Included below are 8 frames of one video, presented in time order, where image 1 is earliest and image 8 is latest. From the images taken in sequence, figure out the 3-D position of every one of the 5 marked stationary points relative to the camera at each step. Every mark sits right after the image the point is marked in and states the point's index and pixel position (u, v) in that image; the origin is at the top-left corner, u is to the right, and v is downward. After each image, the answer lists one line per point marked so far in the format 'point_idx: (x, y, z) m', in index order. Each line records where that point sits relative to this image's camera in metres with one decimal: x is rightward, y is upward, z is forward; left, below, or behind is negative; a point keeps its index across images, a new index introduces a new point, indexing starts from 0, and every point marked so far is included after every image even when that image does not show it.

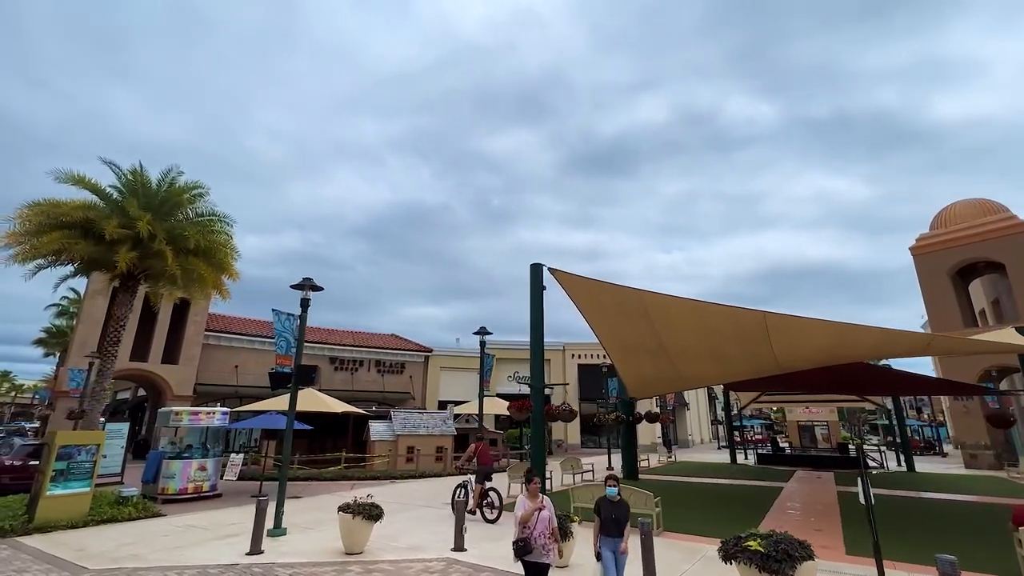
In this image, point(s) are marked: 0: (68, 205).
0: (-11.3, +2.2, +11.9) m
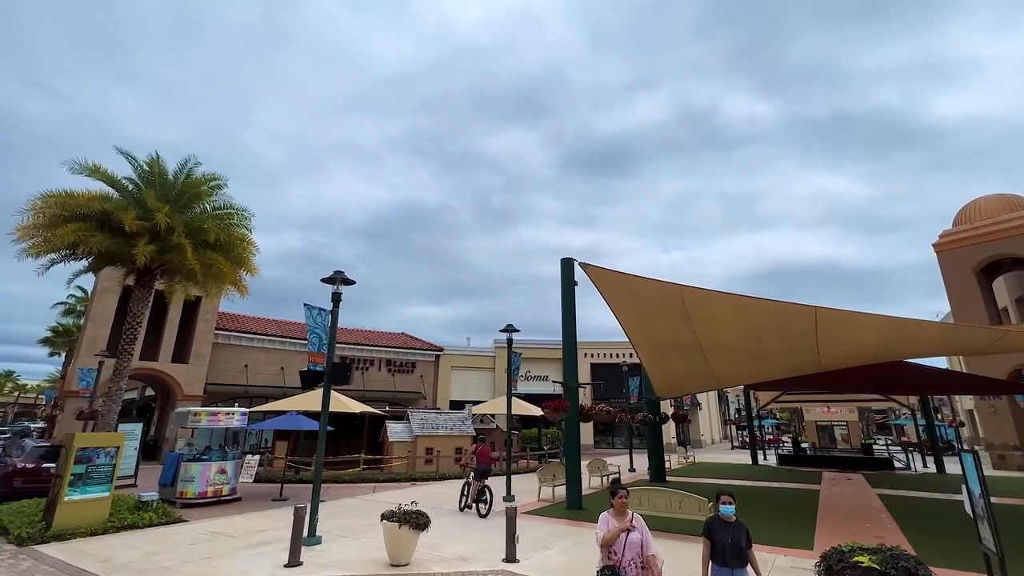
0: (-10.4, +2.3, +11.4) m
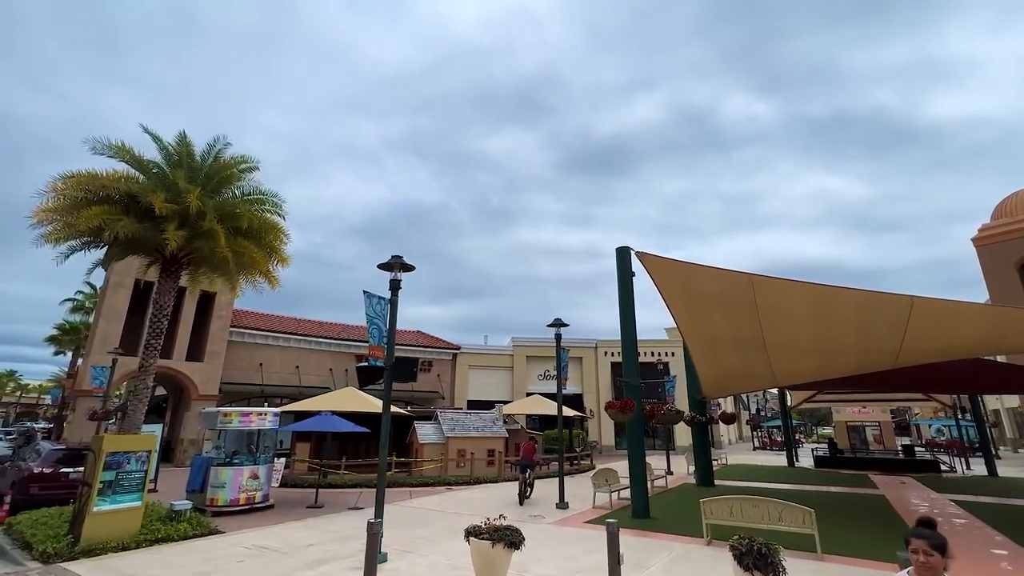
0: (-9.0, +2.5, +10.5) m
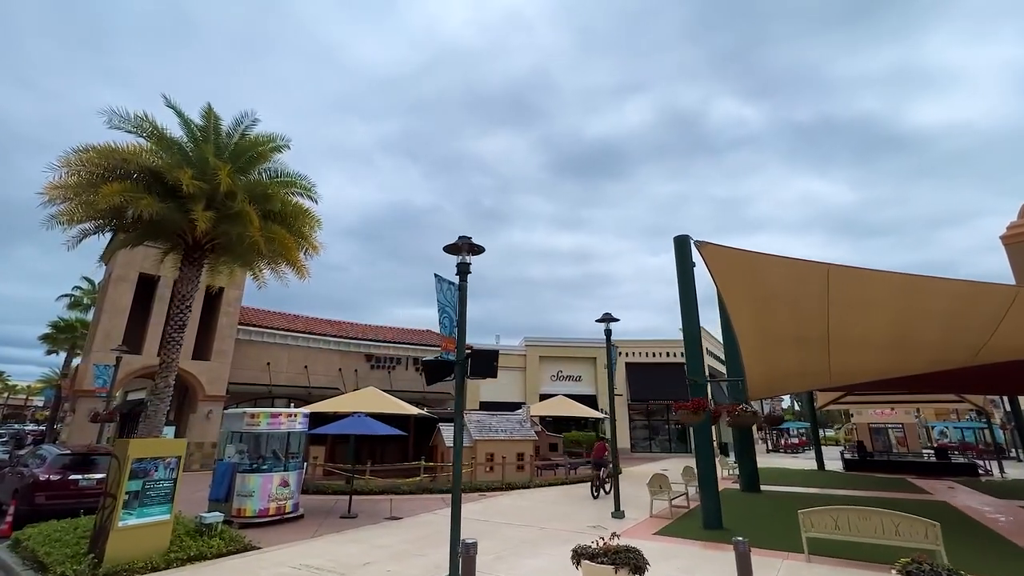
0: (-7.7, +2.8, +9.4) m
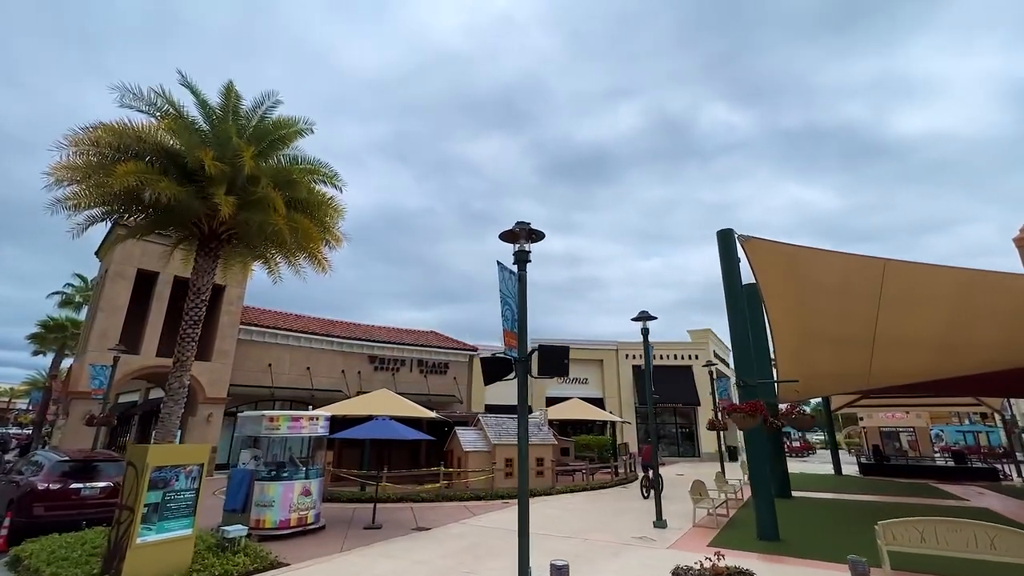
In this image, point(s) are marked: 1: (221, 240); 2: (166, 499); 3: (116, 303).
0: (-6.8, +2.9, +8.7) m
1: (-6.1, +1.0, +9.9) m
2: (-5.0, -3.0, +6.8) m
3: (-16.1, -0.6, +19.0) m
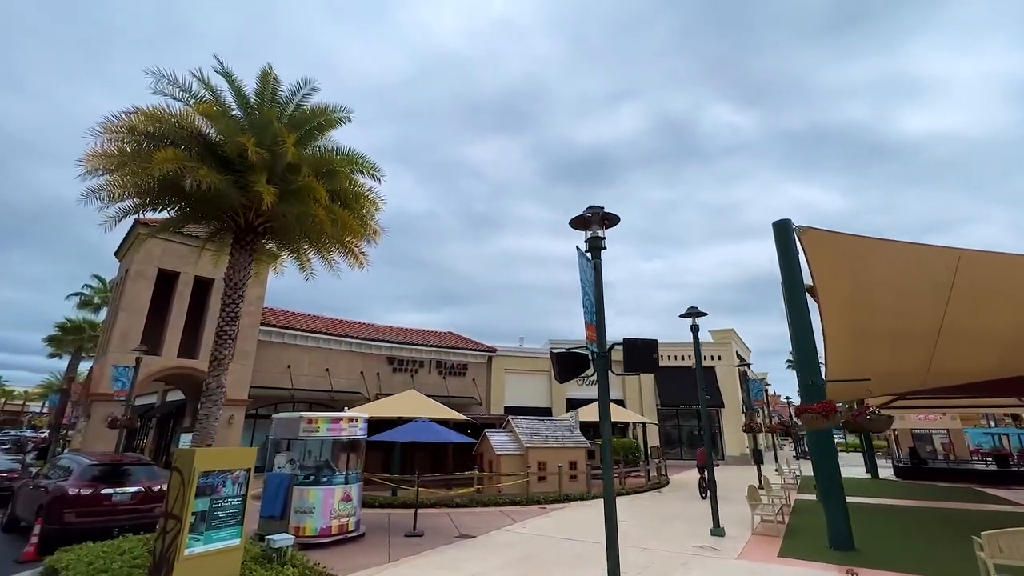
0: (-5.8, +3.0, +8.2) m
1: (-5.1, +1.1, +9.4) m
2: (-4.0, -2.9, +6.3) m
3: (-14.9, -0.6, +18.7) m
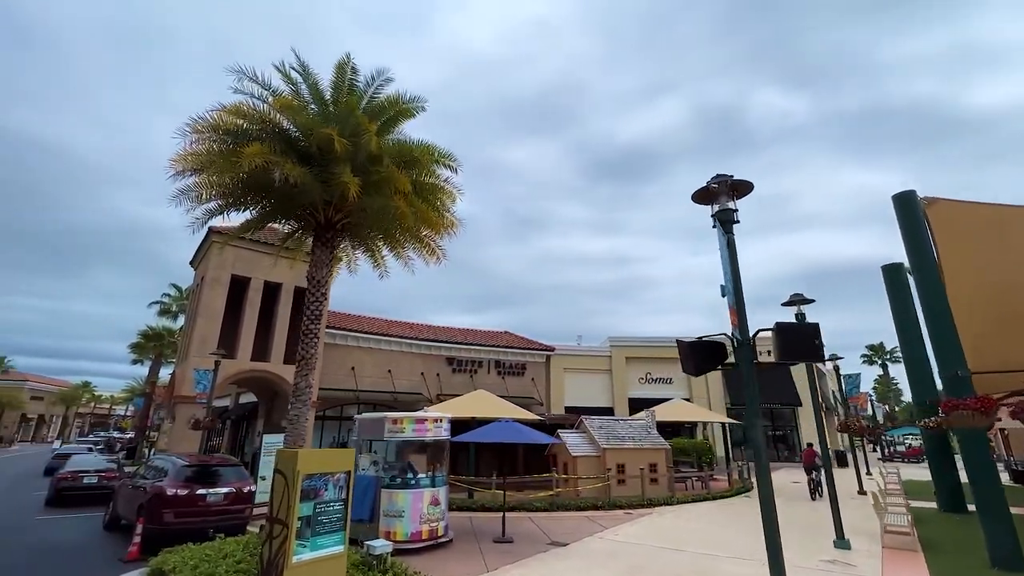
0: (-4.3, +3.1, +8.1) m
1: (-3.4, +1.2, +9.2) m
2: (-2.5, -2.8, +6.0) m
3: (-12.3, -0.9, +19.3) m
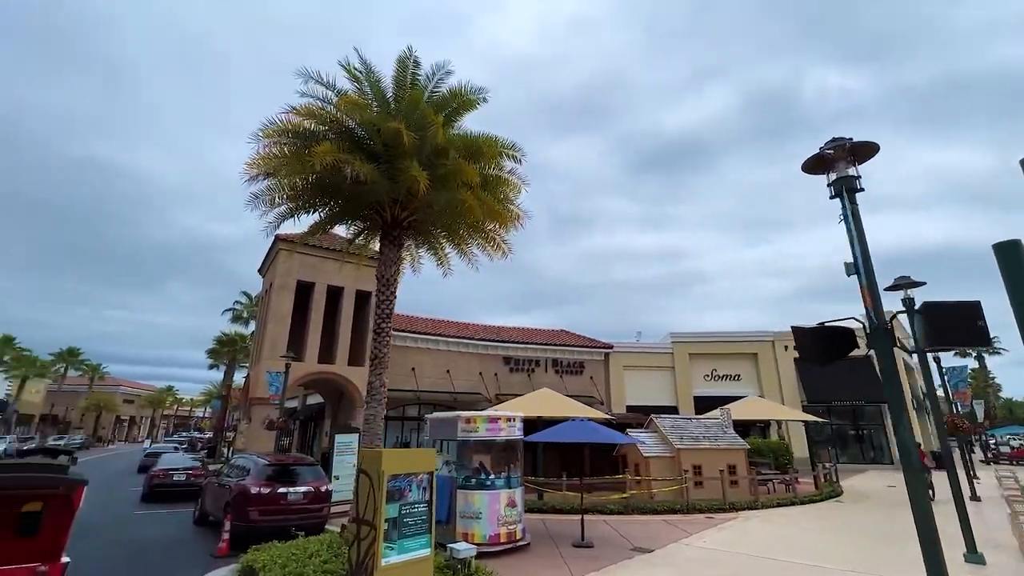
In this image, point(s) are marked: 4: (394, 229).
0: (-3.1, +3.1, +8.1) m
1: (-2.1, +1.2, +9.1) m
2: (-1.3, -2.8, +5.8) m
3: (-9.8, -1.1, +20.1) m
4: (-2.3, +1.2, +9.1) m
